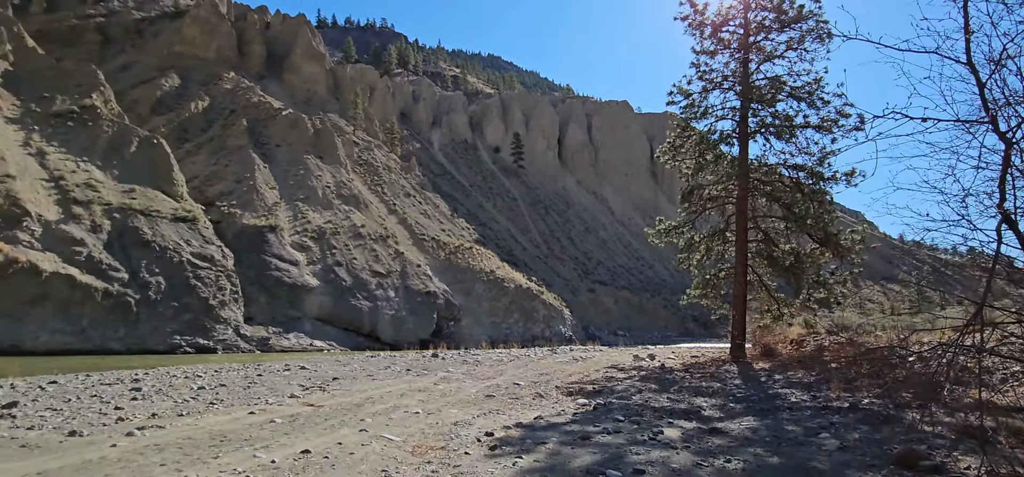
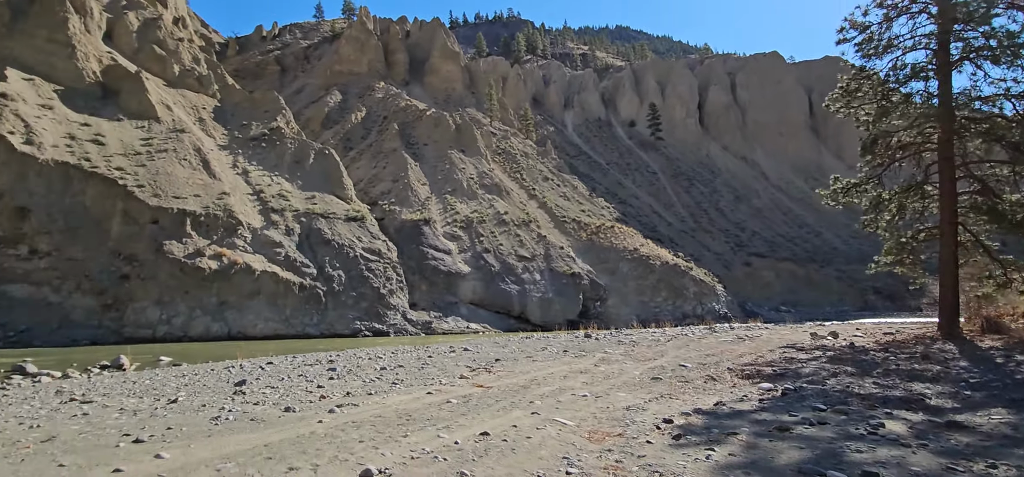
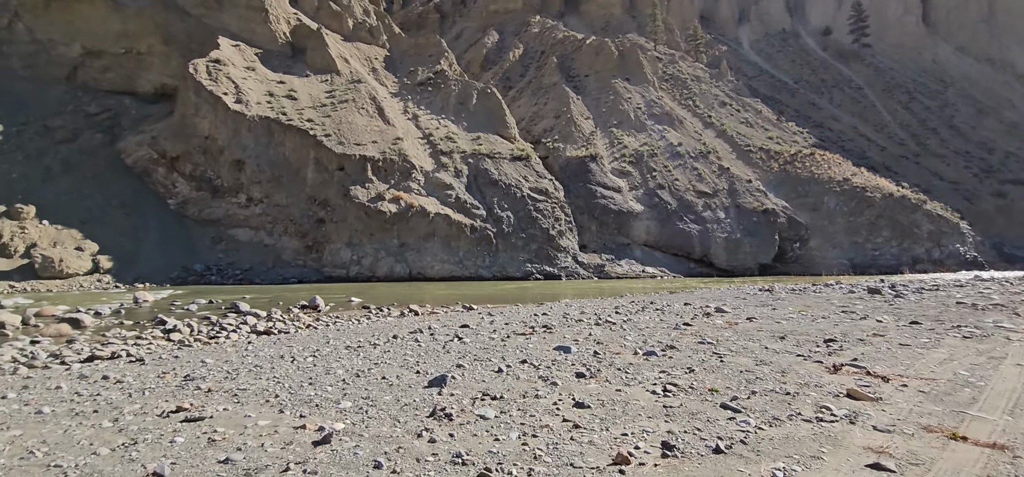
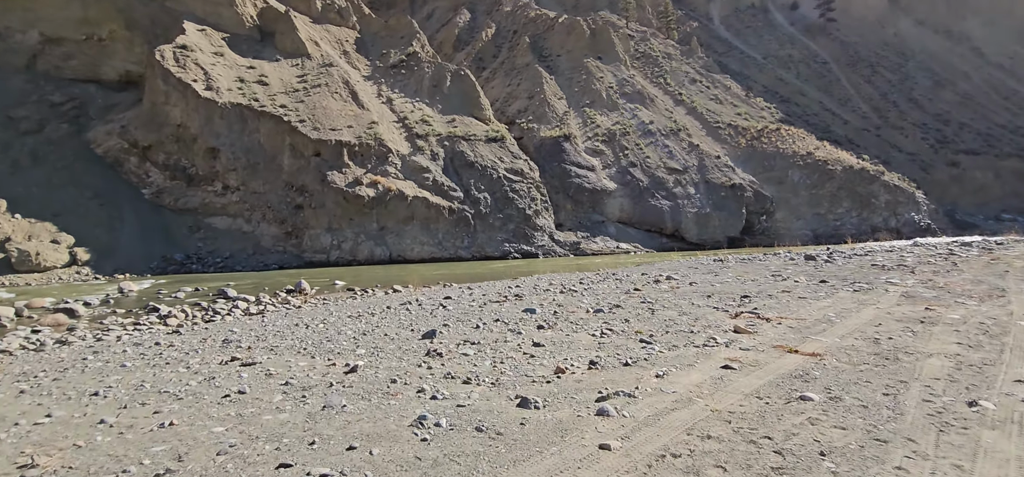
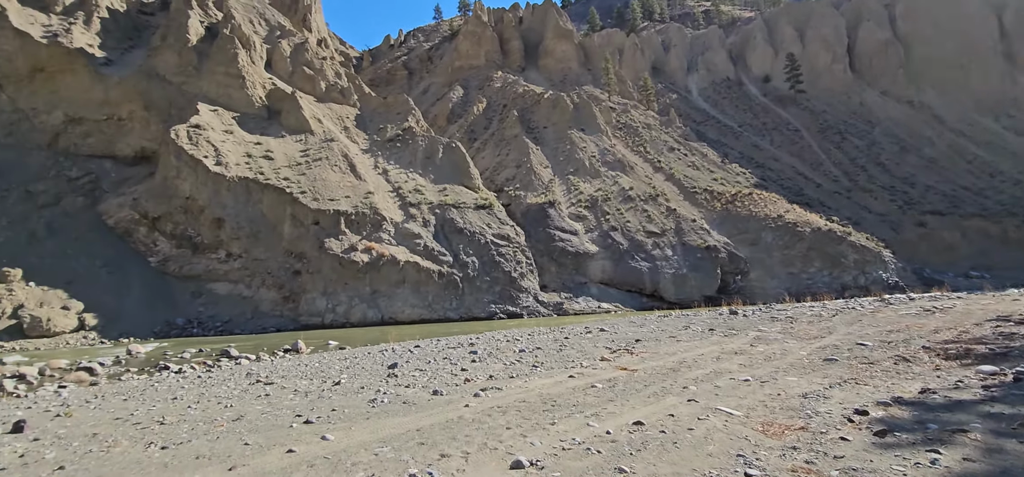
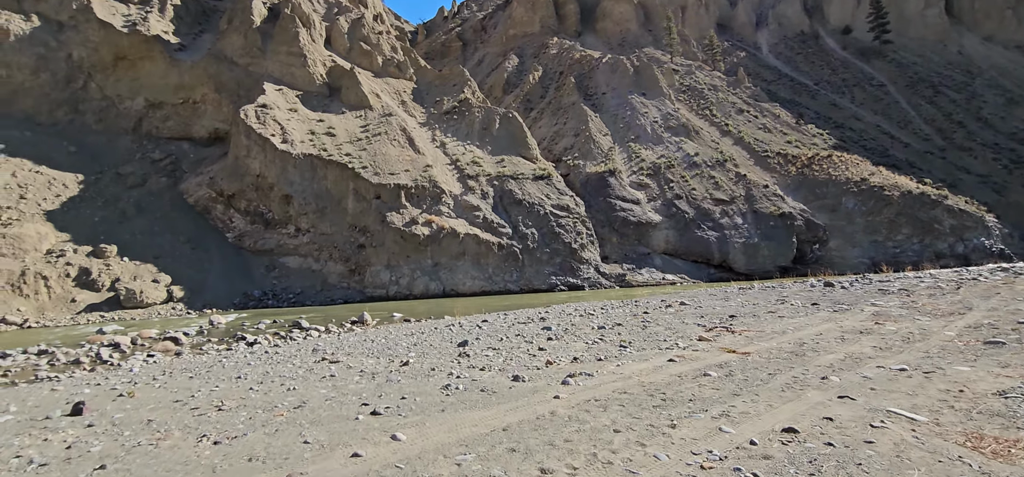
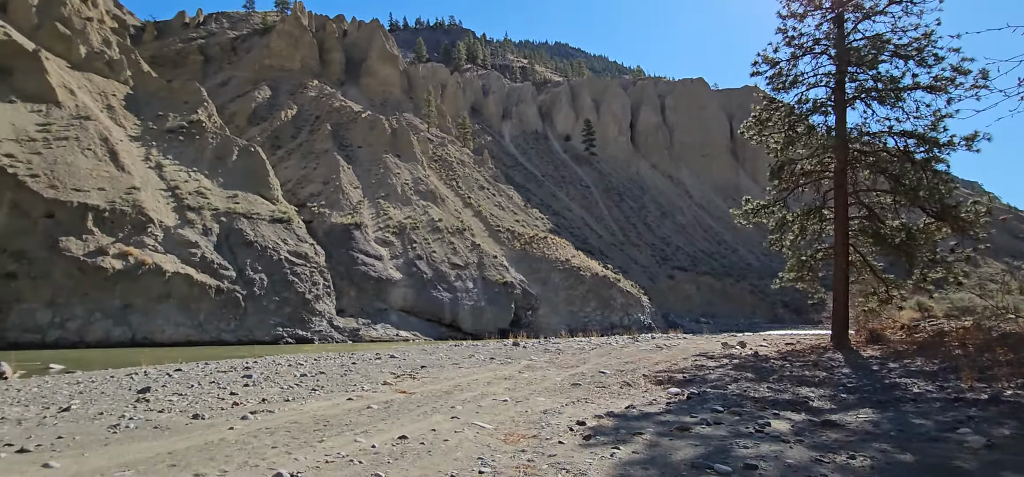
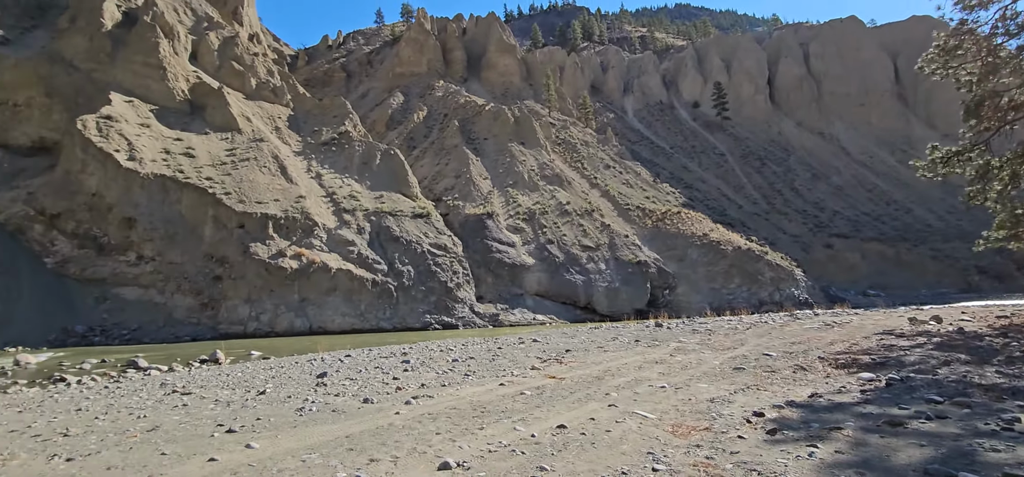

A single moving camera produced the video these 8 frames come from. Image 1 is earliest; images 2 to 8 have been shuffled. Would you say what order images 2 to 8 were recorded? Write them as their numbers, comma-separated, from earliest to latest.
7, 2, 8, 5, 6, 4, 3
